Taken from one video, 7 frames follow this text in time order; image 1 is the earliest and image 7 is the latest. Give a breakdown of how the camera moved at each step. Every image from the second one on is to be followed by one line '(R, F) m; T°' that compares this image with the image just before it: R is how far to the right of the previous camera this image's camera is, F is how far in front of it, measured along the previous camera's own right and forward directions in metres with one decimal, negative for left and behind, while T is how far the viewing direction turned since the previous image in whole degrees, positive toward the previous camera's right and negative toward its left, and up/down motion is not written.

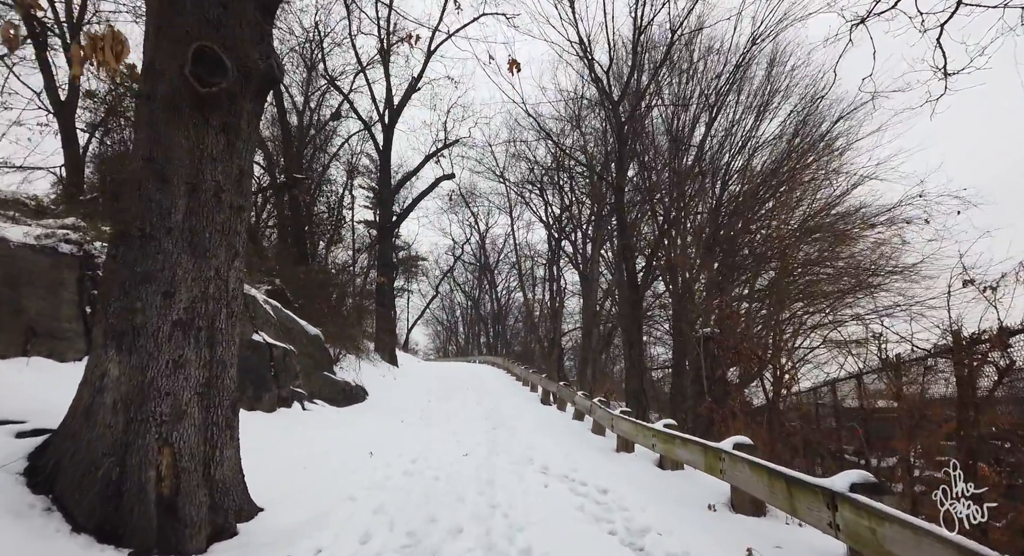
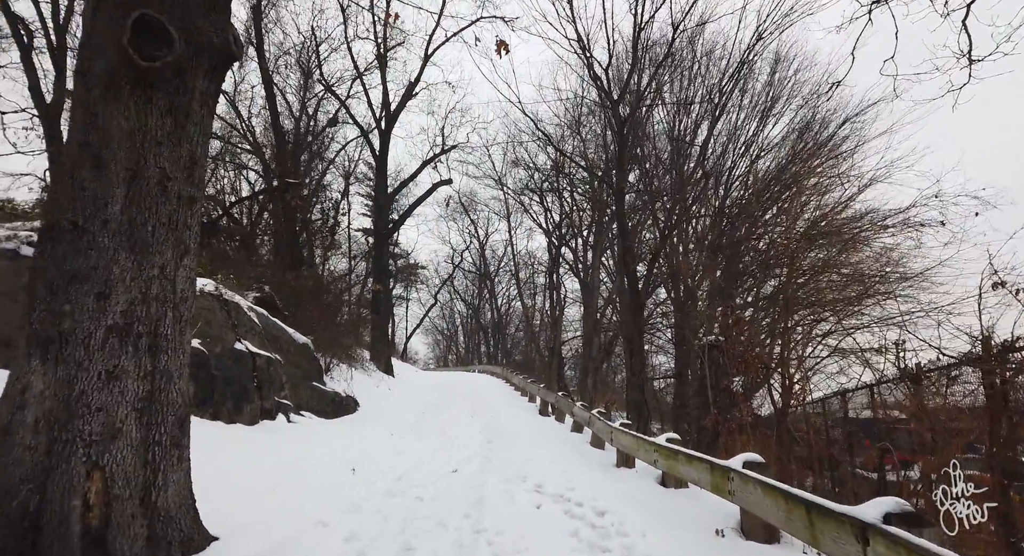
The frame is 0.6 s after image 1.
(+0.1, +0.5) m; 0°
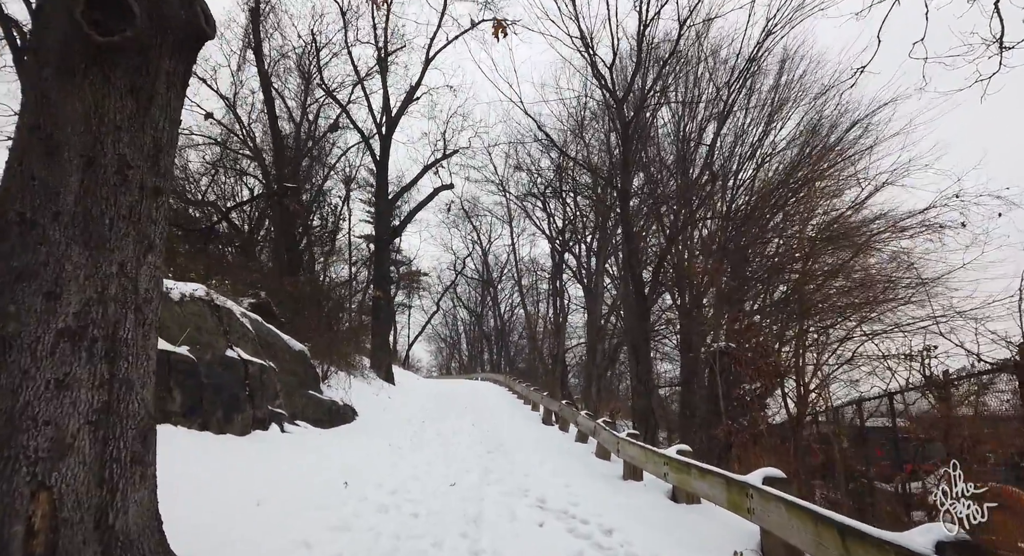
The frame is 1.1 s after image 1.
(0.0, +0.3) m; 0°
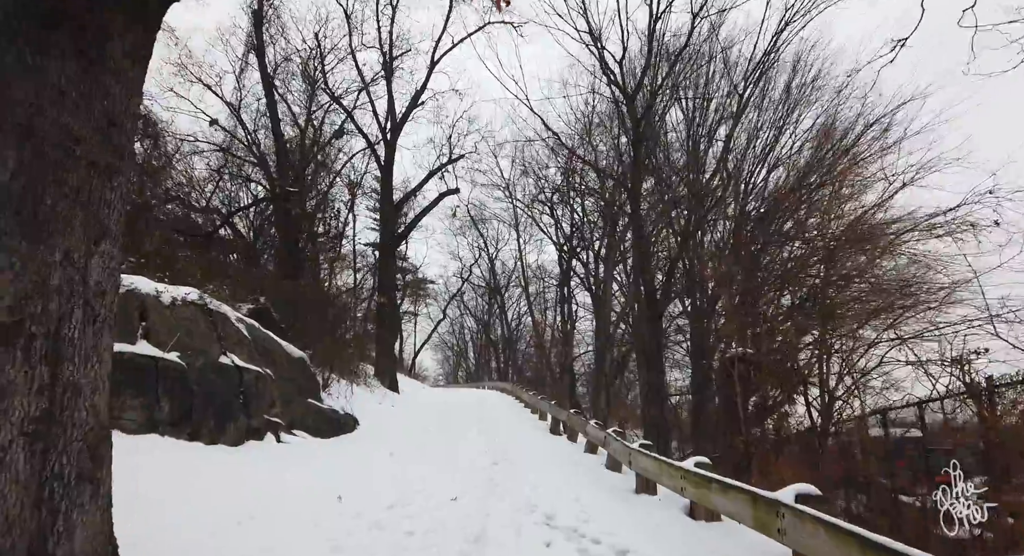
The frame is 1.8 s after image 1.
(0.0, +0.4) m; -1°
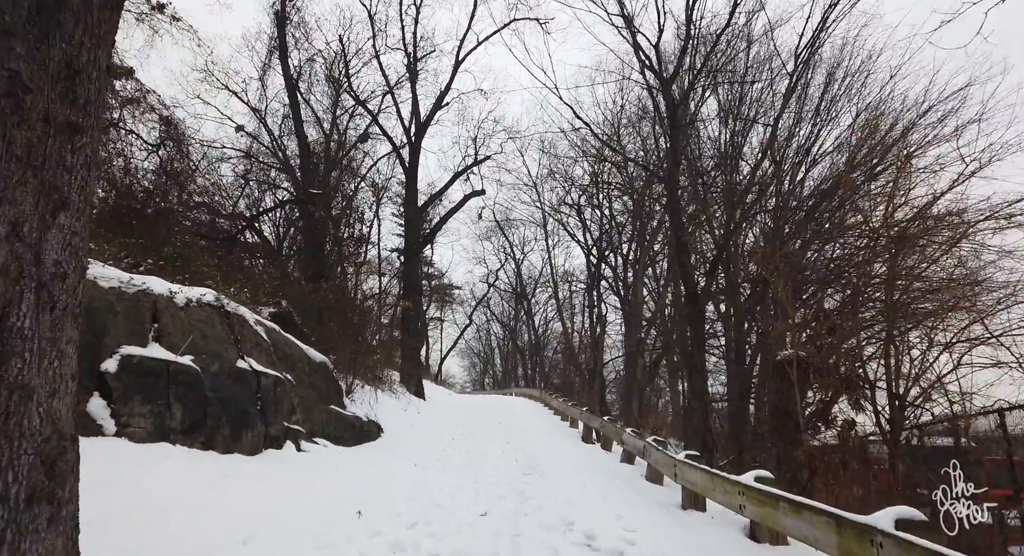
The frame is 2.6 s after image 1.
(-0.1, +0.5) m; -2°
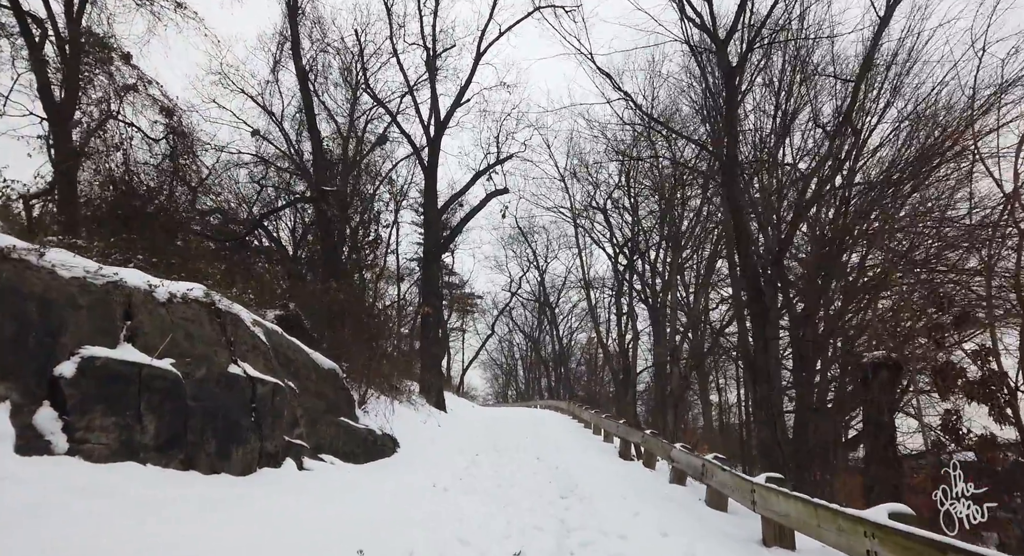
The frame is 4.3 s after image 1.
(-0.1, +1.2) m; -2°
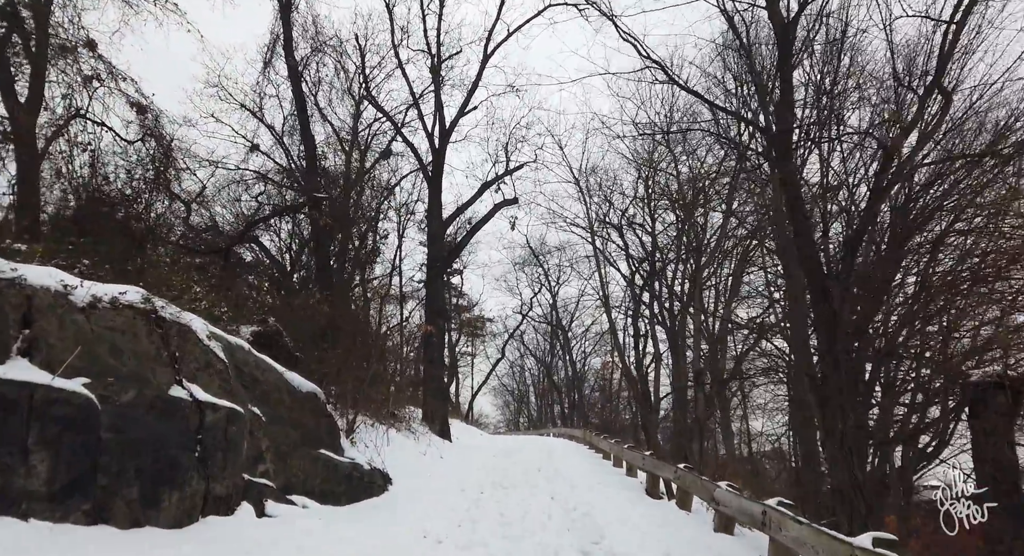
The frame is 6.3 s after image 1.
(0.0, +1.4) m; -1°
